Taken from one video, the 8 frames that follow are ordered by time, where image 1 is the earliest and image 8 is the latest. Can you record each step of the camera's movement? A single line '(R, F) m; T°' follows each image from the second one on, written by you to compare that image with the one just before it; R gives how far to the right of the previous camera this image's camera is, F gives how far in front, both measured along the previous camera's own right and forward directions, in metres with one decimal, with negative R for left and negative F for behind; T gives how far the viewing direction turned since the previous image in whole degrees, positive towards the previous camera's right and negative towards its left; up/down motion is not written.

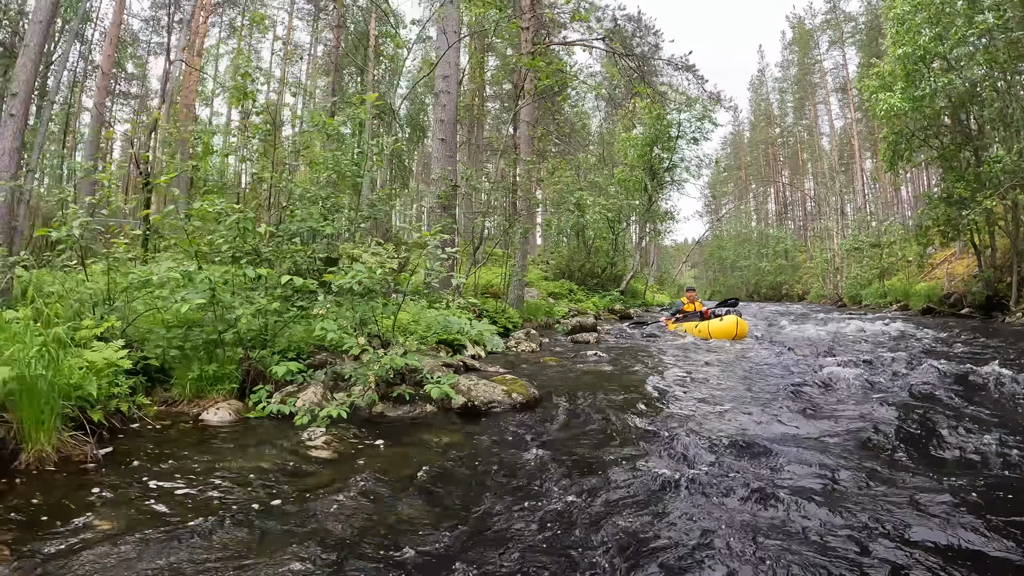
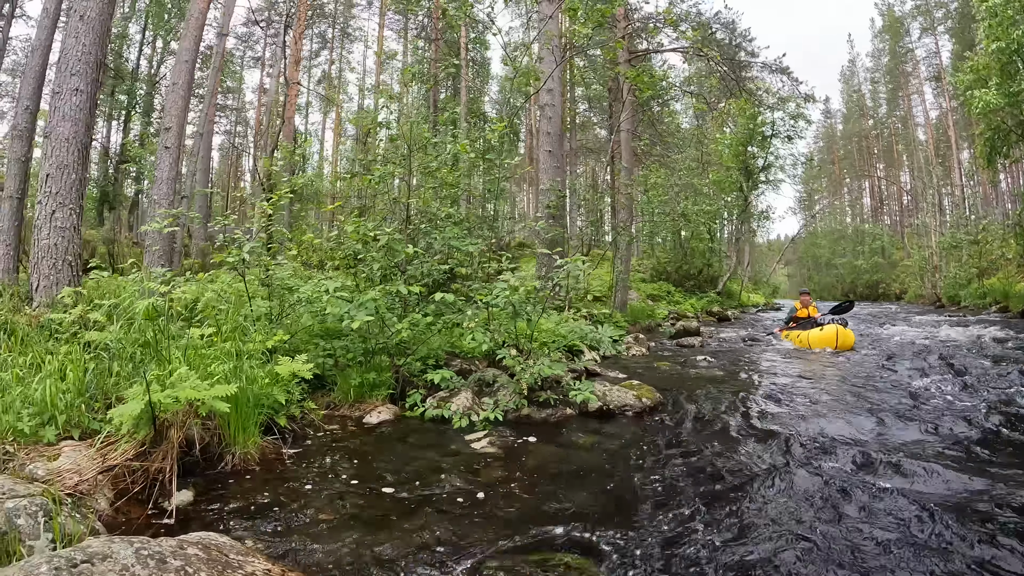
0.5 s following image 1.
(-0.8, -0.3) m; -4°
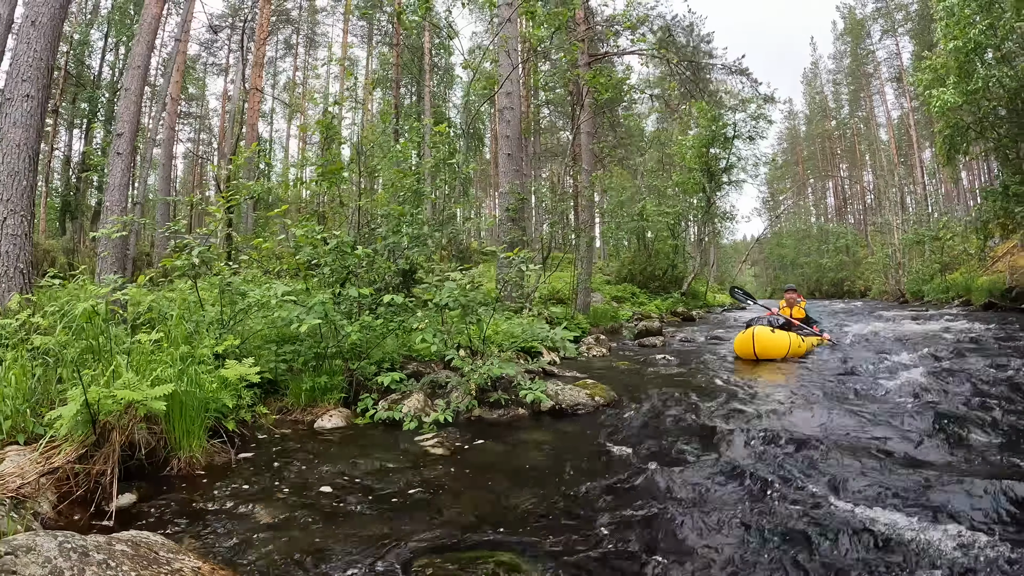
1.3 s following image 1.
(+0.4, +0.1) m; +1°
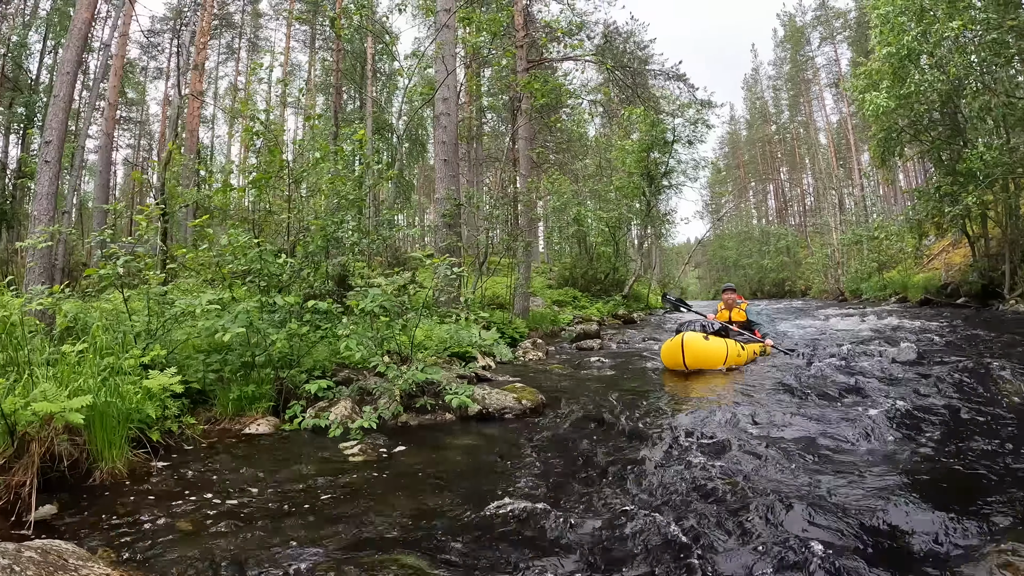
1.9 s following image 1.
(+0.5, 0.0) m; +2°
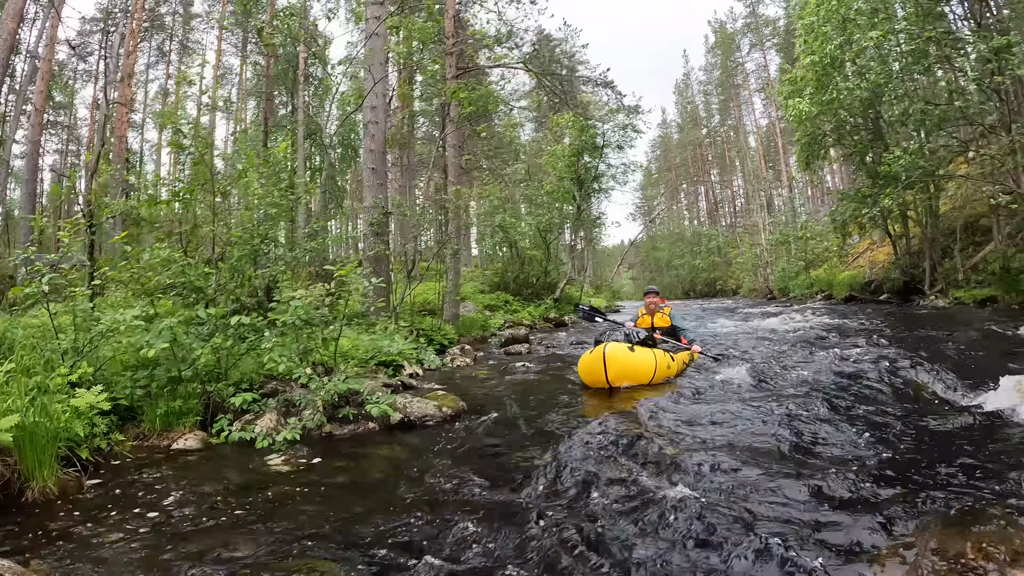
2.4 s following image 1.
(+0.6, -0.1) m; +2°
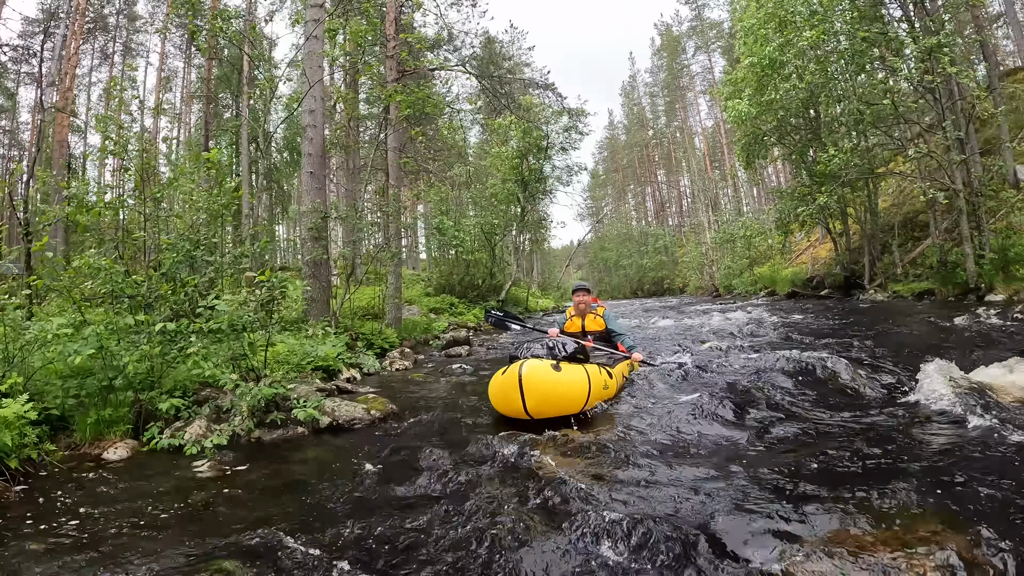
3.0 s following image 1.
(+0.5, -0.1) m; +2°
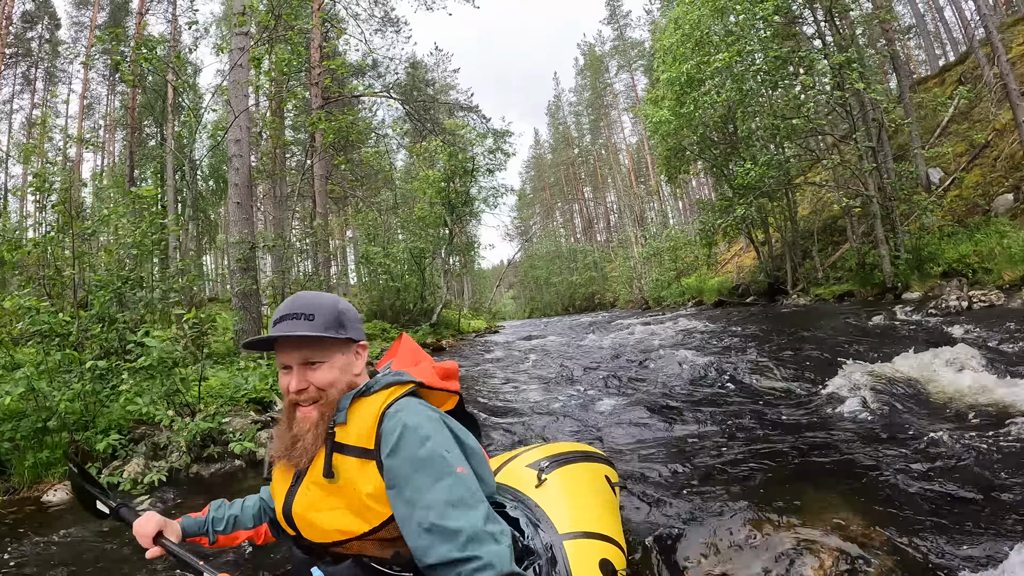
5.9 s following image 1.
(+0.2, -0.1) m; +4°
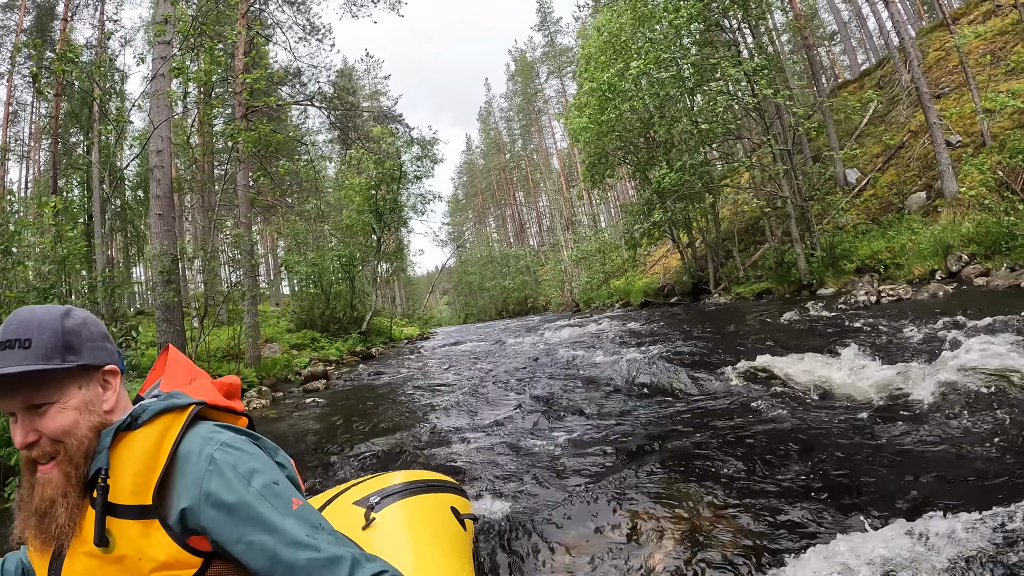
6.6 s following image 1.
(-0.2, -0.3) m; +6°
